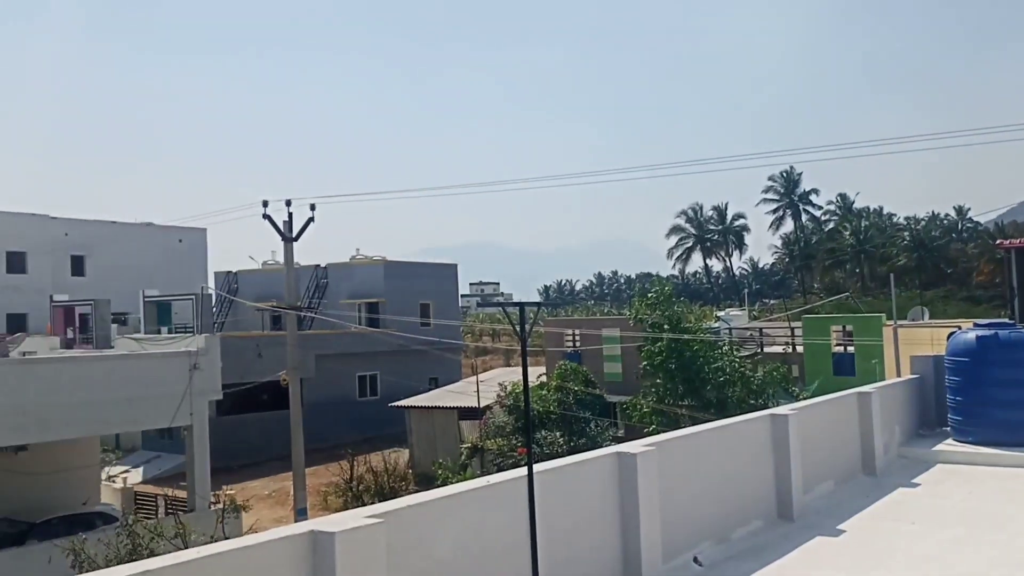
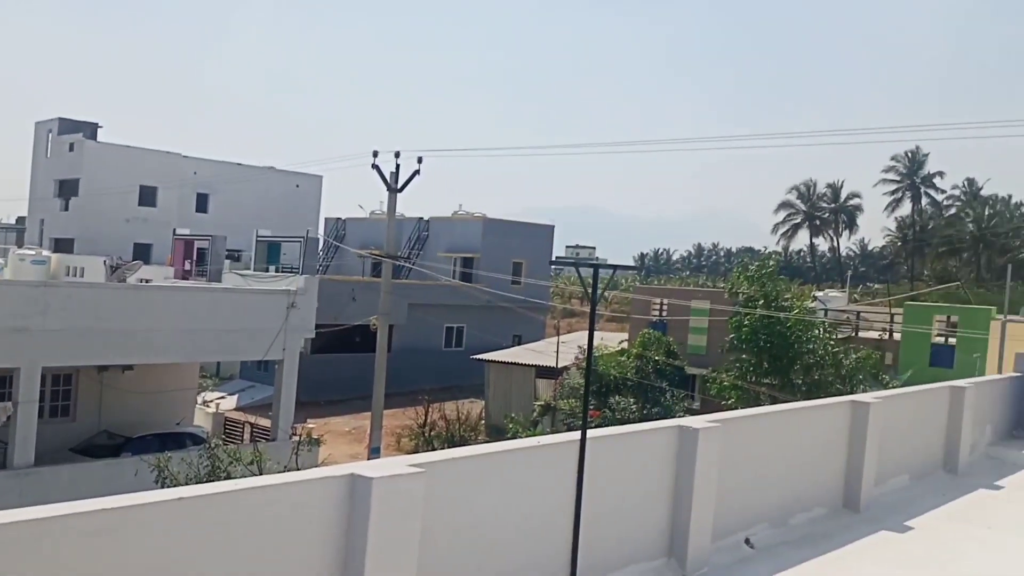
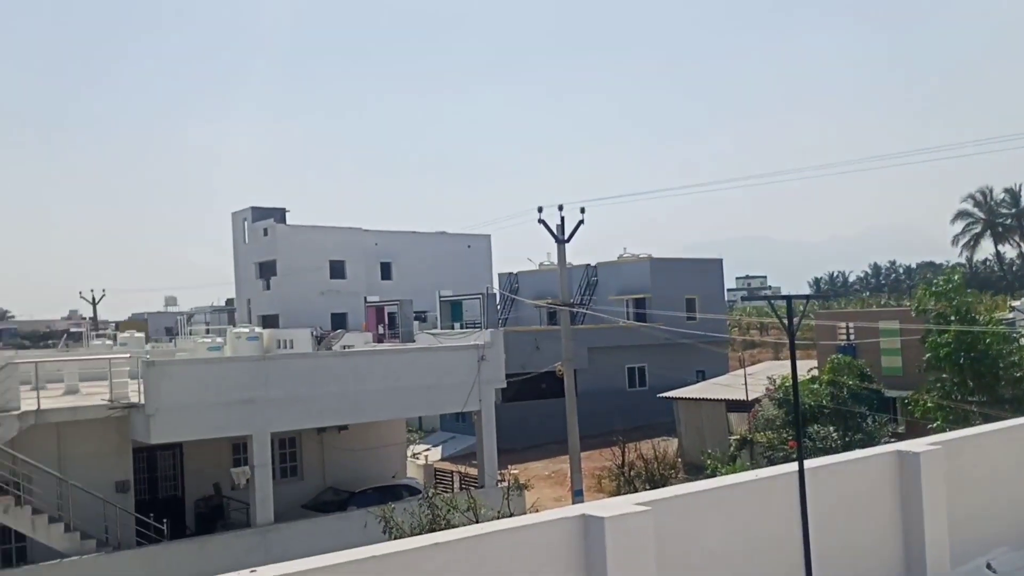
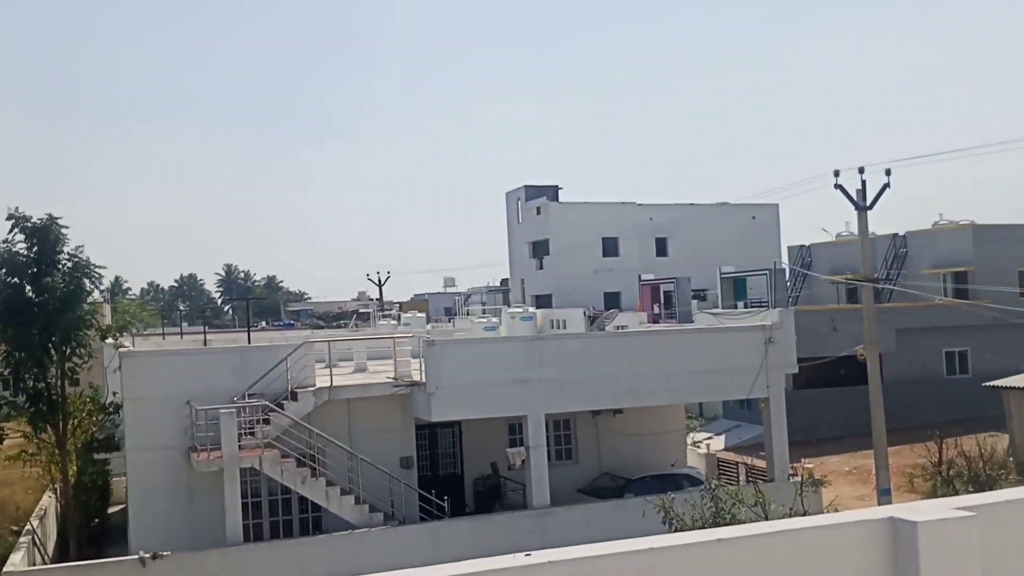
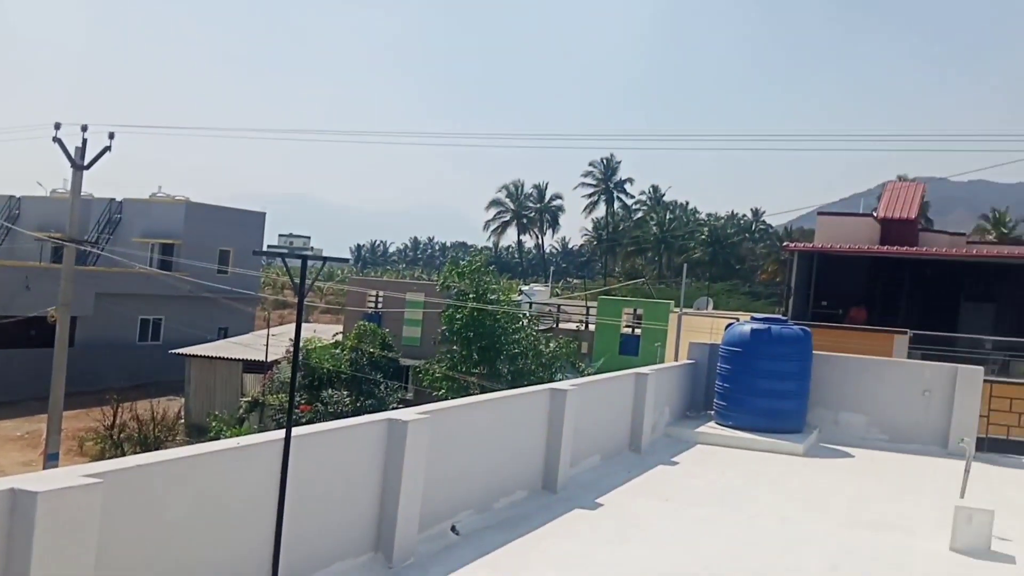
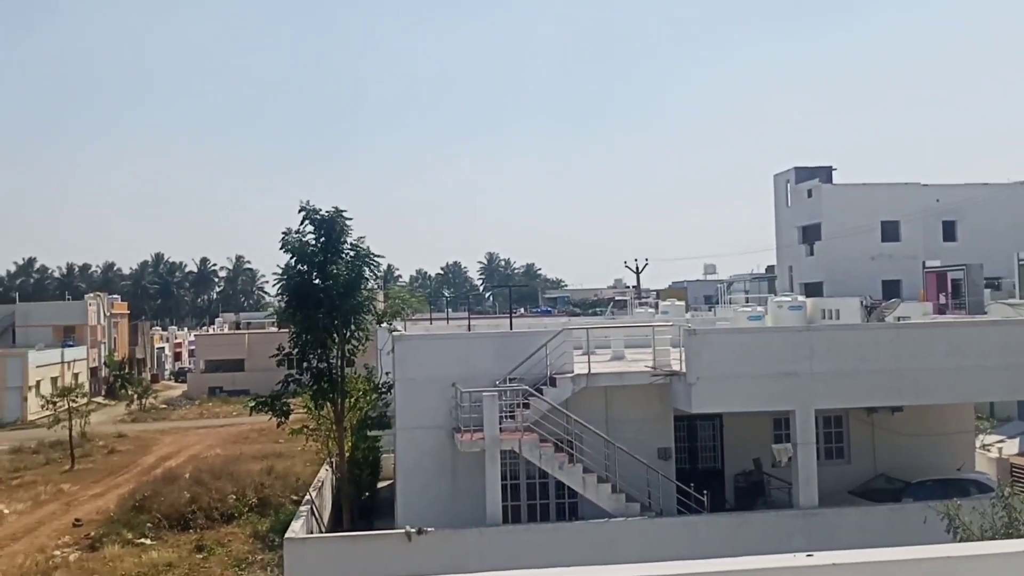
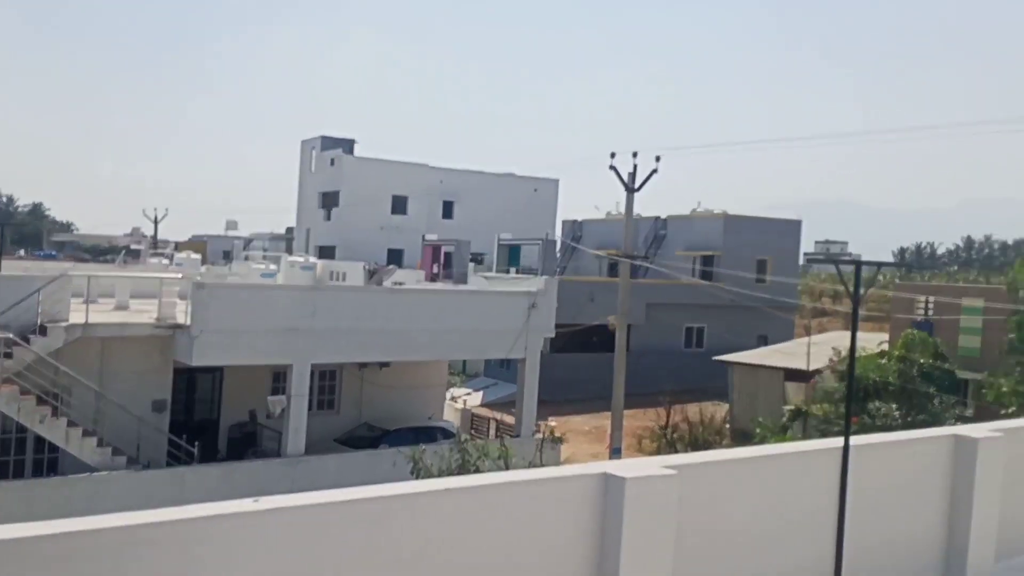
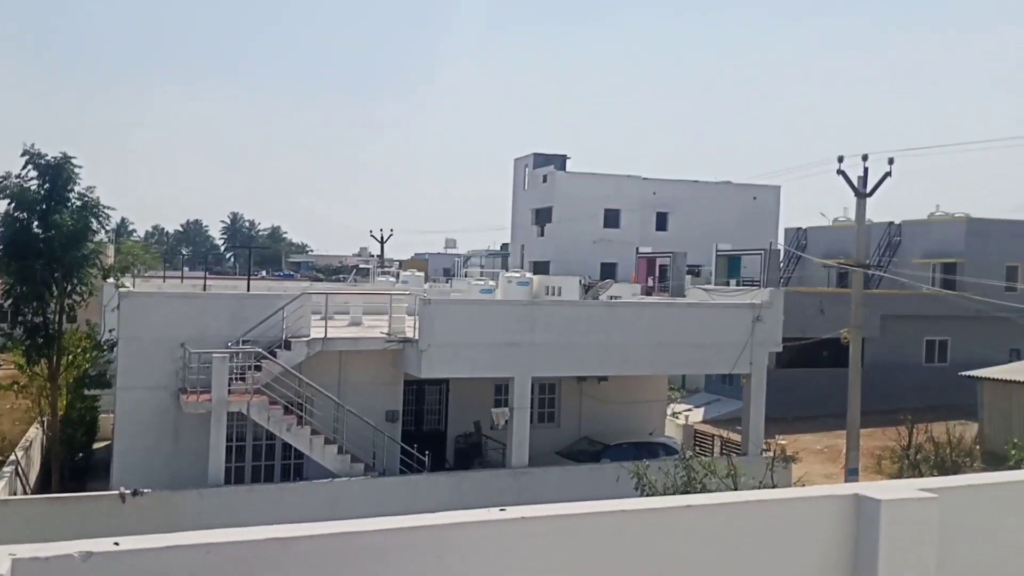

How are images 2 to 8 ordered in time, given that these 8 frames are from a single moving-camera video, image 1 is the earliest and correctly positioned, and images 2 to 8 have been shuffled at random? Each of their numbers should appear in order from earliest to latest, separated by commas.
3, 4, 6, 8, 7, 2, 5
